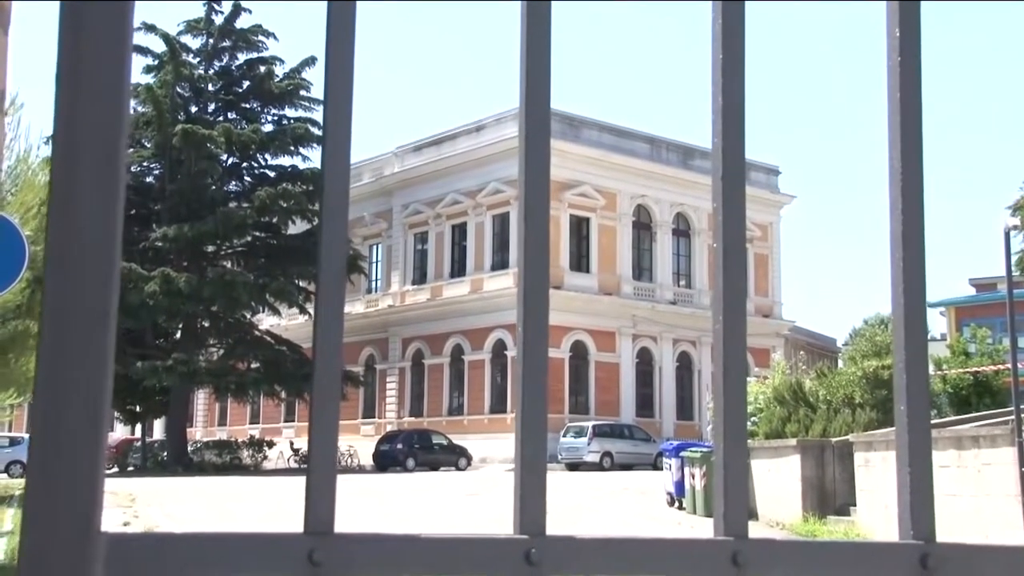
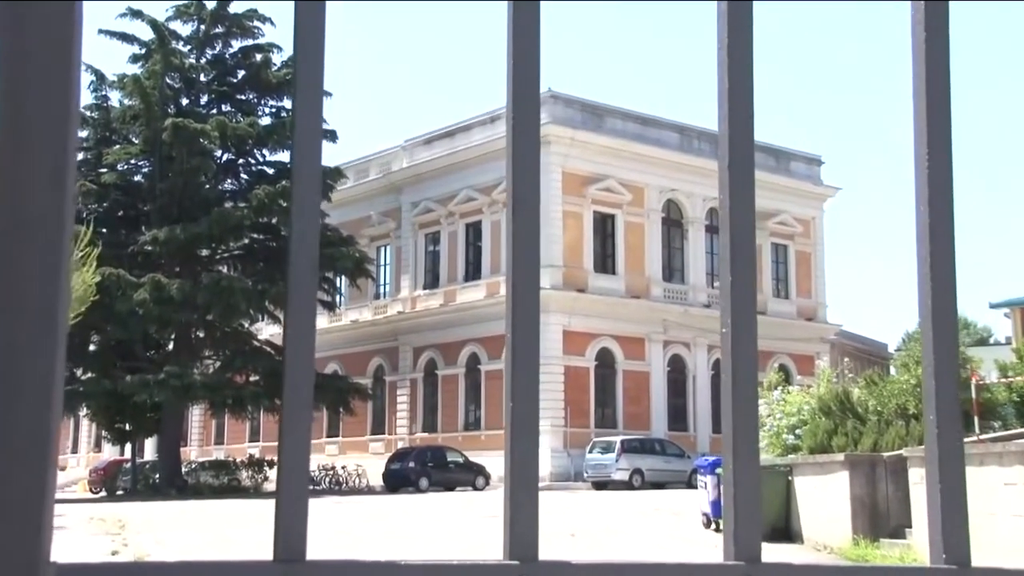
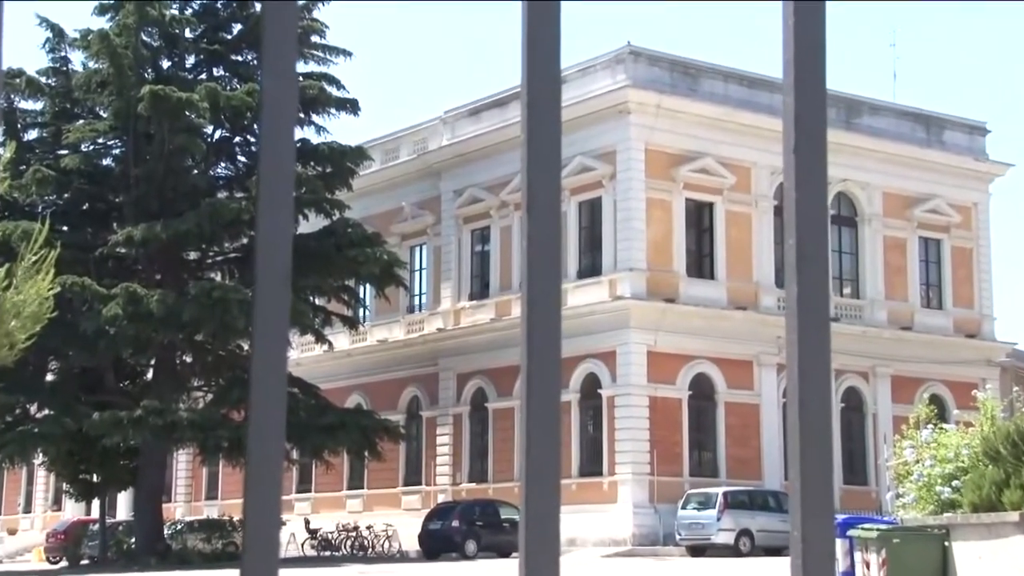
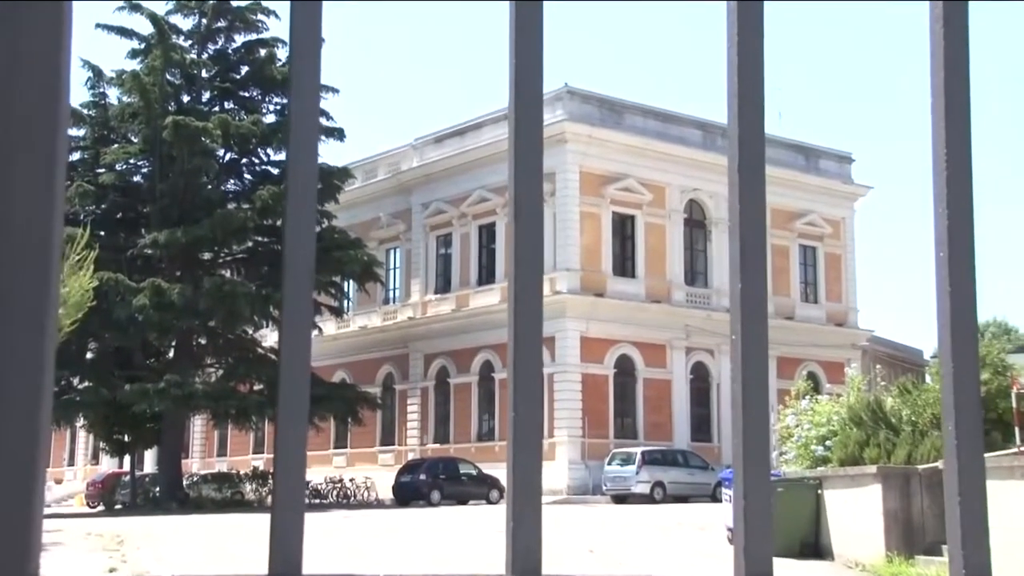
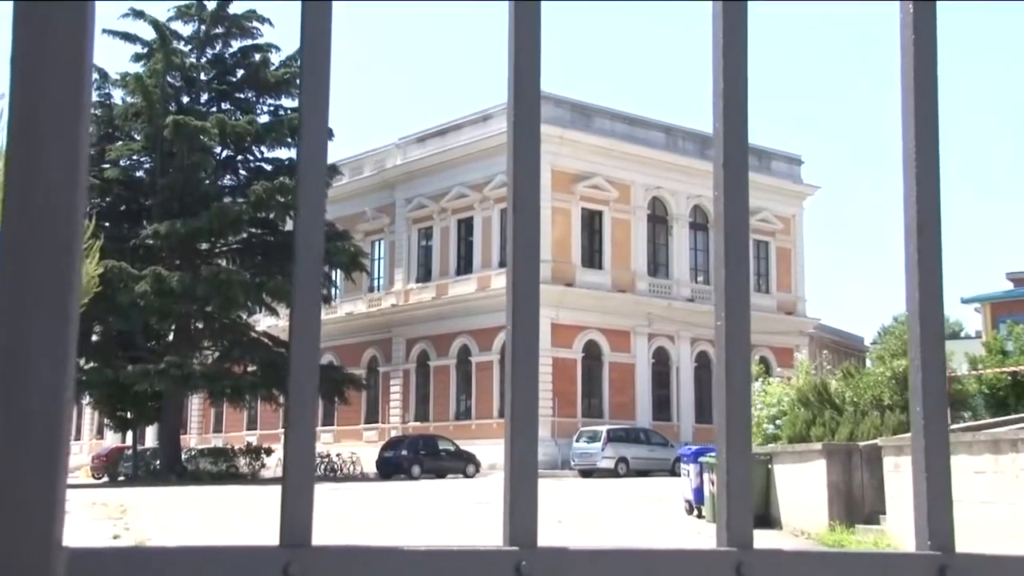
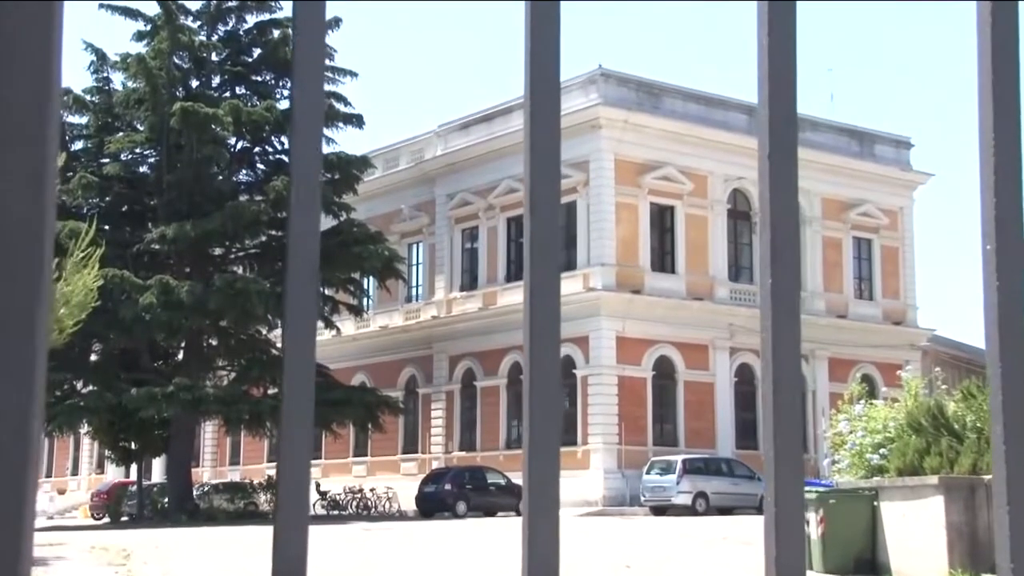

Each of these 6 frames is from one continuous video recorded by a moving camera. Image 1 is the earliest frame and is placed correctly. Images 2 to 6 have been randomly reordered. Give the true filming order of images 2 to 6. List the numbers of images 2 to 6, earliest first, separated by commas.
5, 2, 4, 6, 3
